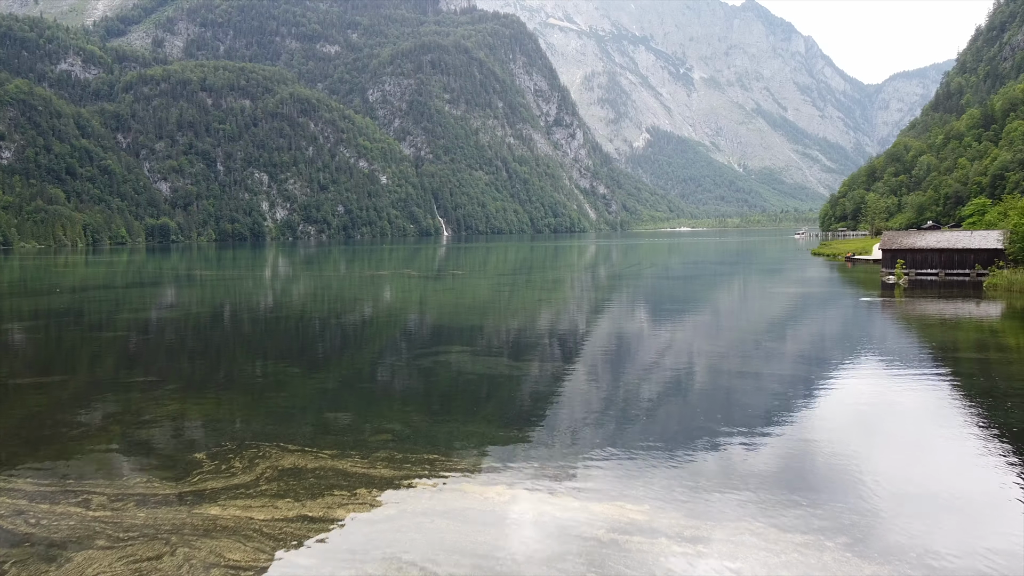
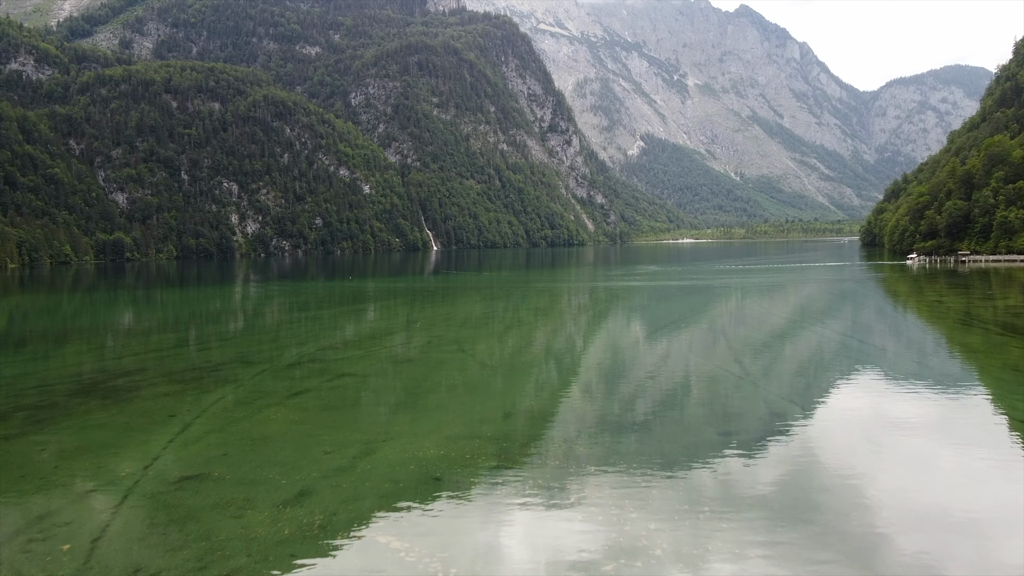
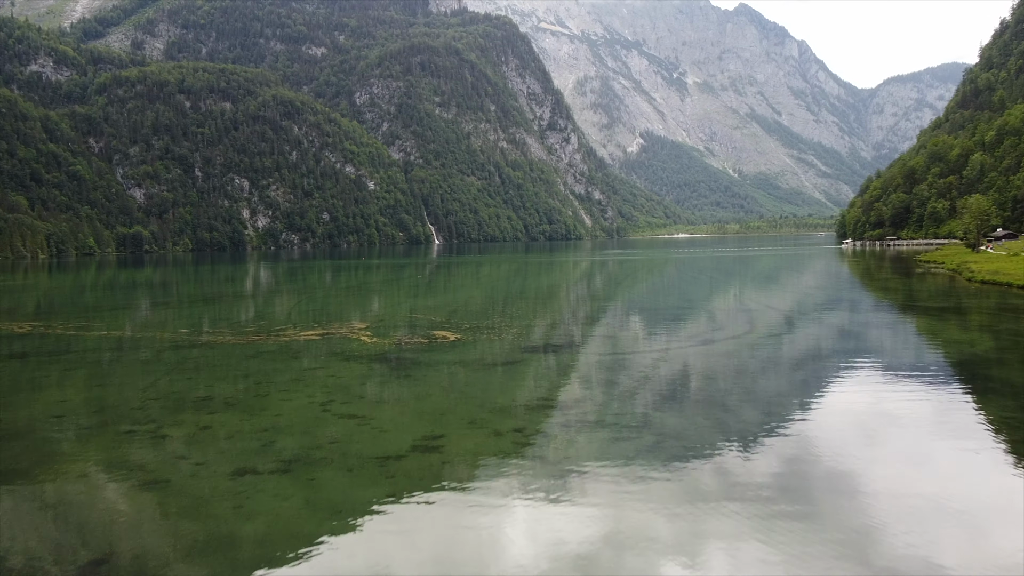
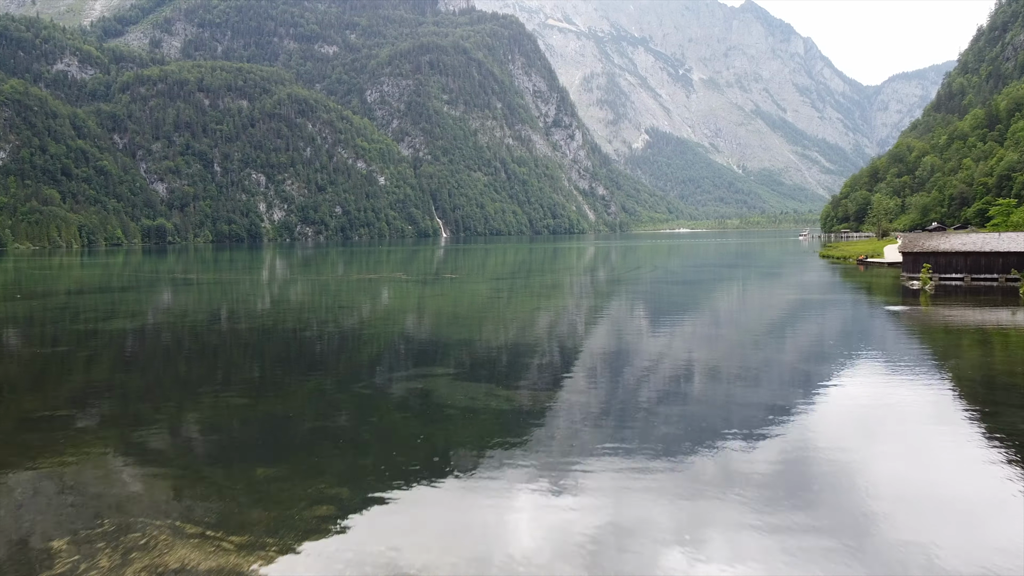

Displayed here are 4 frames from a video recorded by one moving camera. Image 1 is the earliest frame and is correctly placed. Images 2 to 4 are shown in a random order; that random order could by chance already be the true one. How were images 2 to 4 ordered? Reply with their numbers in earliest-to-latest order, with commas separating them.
4, 3, 2
